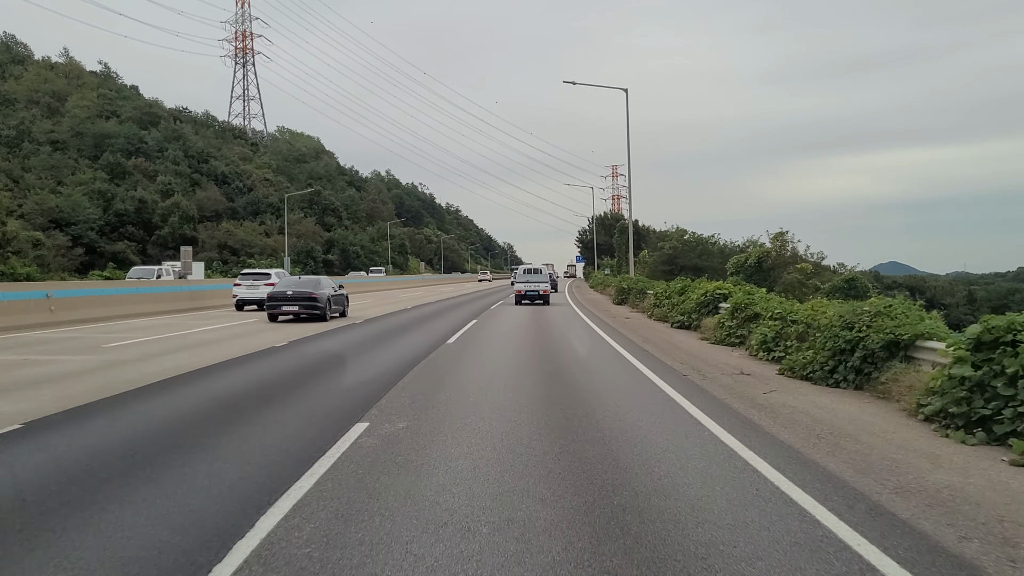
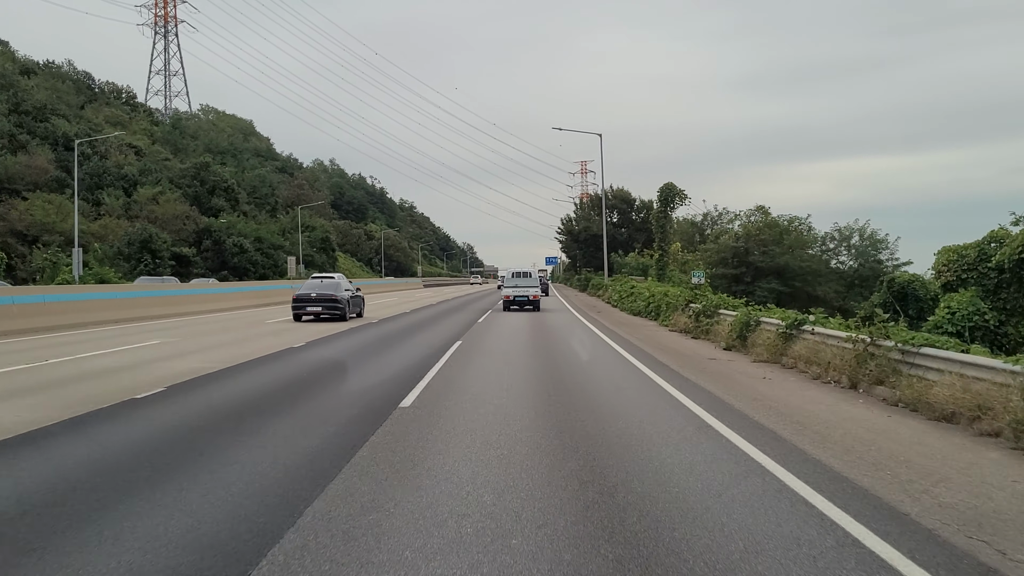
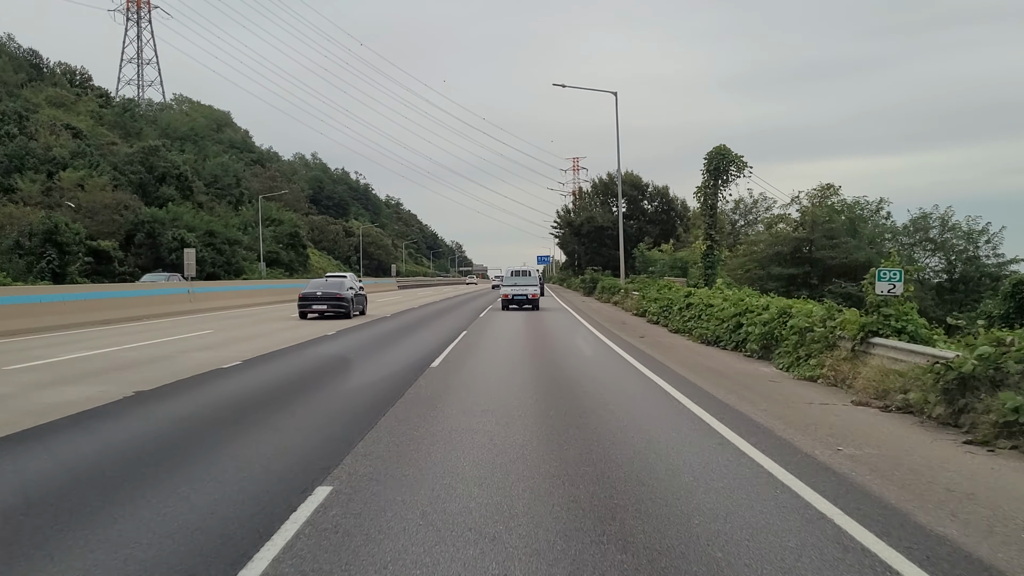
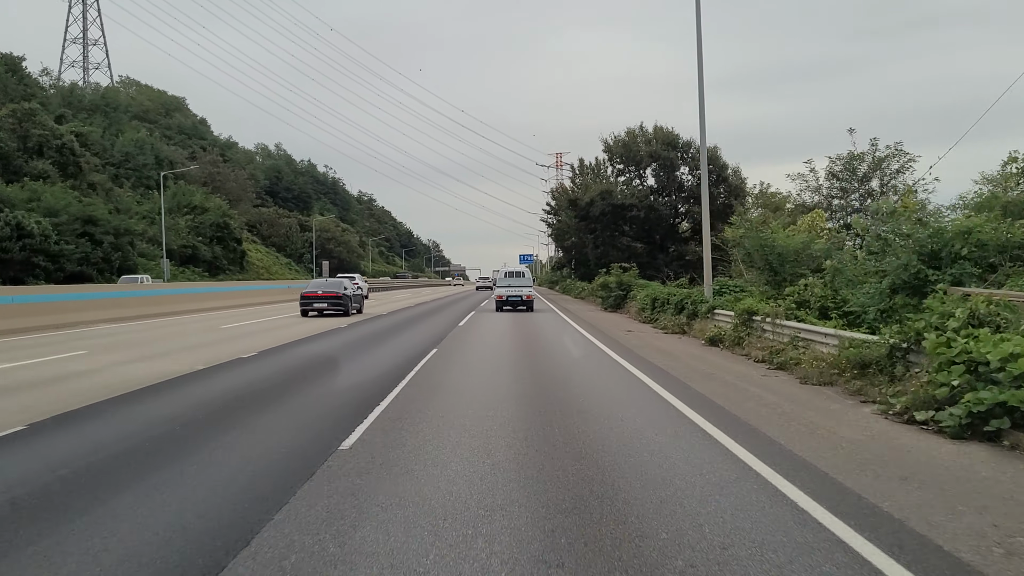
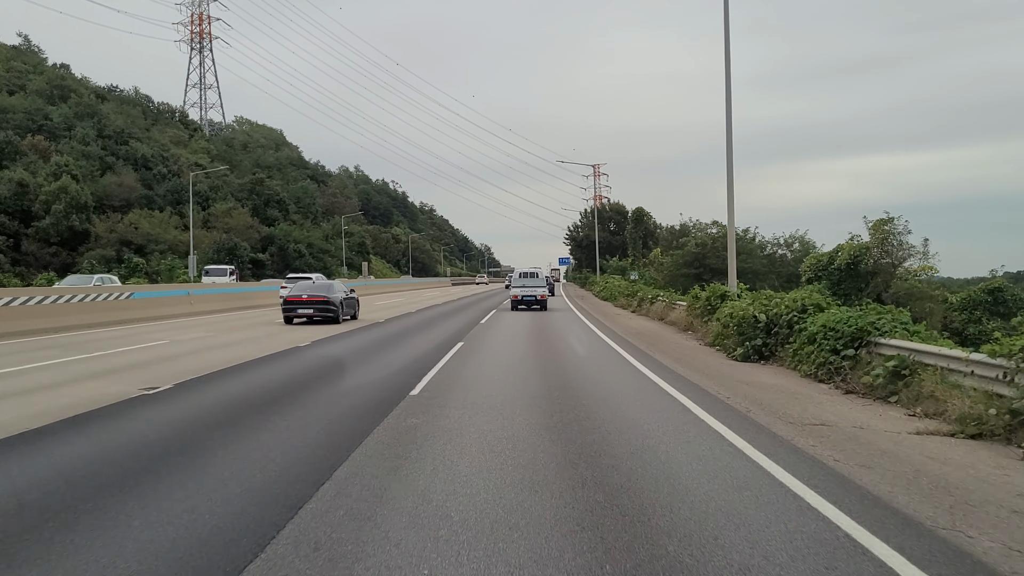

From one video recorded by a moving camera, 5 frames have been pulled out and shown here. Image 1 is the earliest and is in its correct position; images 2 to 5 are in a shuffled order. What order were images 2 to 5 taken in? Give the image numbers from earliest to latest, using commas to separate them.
5, 2, 3, 4
